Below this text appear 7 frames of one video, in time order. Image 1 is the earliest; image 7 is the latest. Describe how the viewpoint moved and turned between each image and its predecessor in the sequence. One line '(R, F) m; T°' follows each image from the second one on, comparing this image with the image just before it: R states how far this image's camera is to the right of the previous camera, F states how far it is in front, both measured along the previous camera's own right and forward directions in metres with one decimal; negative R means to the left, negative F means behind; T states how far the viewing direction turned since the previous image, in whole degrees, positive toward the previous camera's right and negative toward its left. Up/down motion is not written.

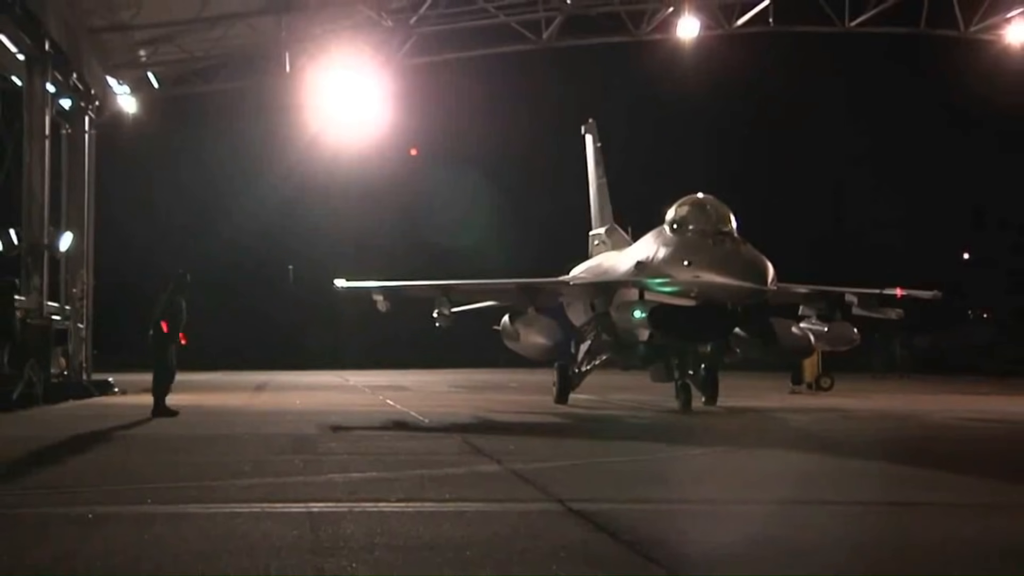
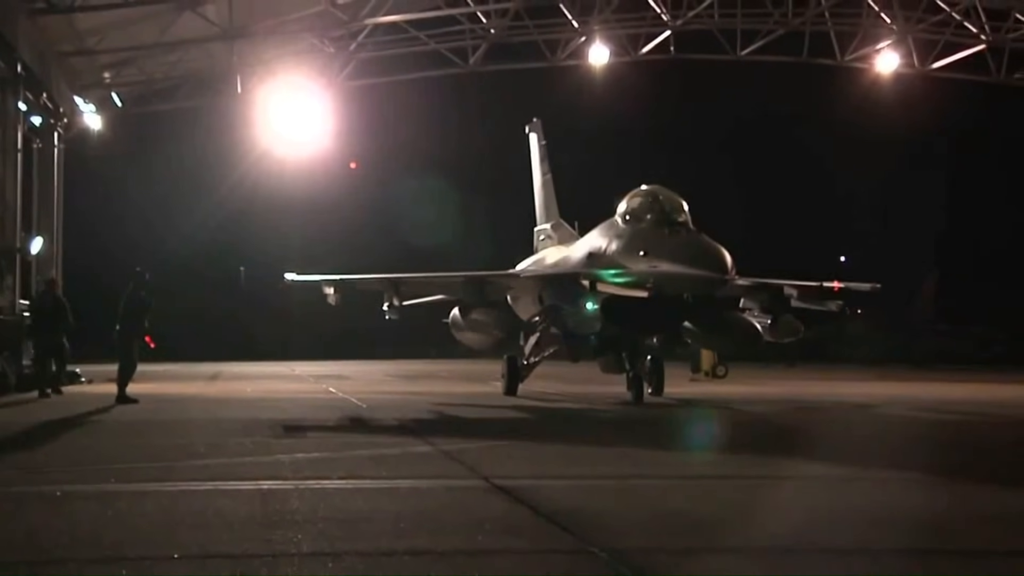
(+0.6, -1.7) m; +1°
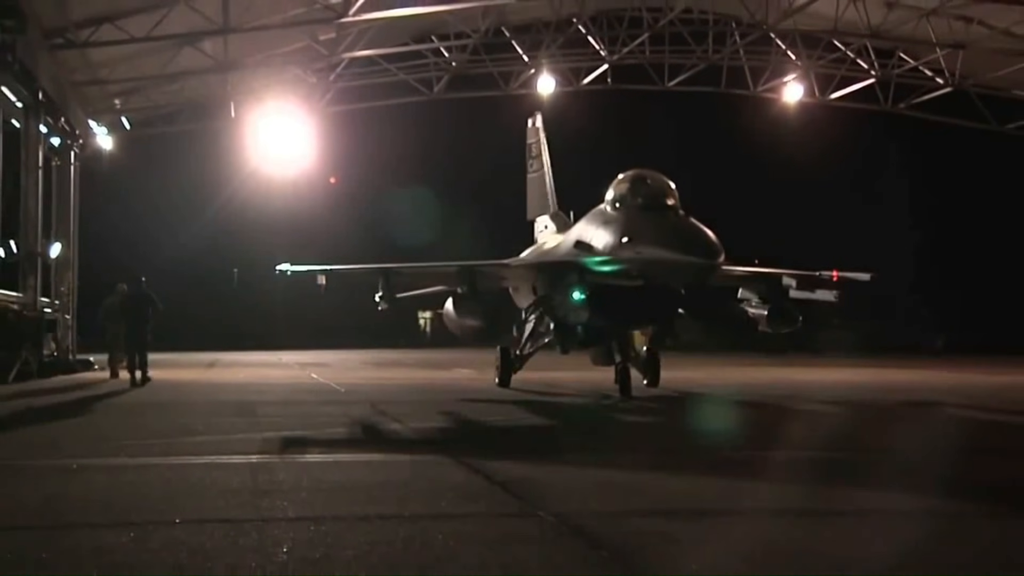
(+0.6, -2.4) m; 0°
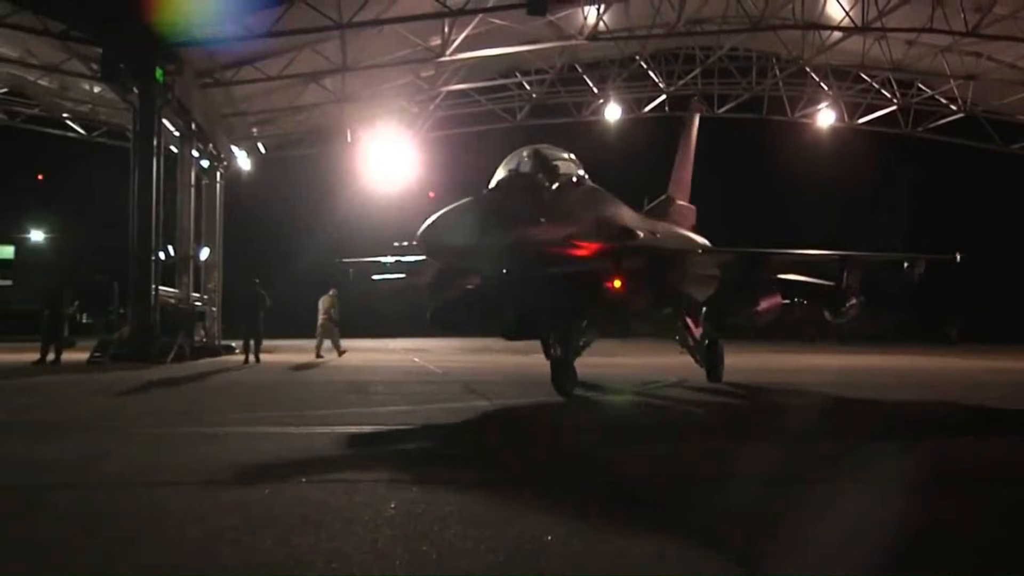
(+0.3, -3.3) m; -5°
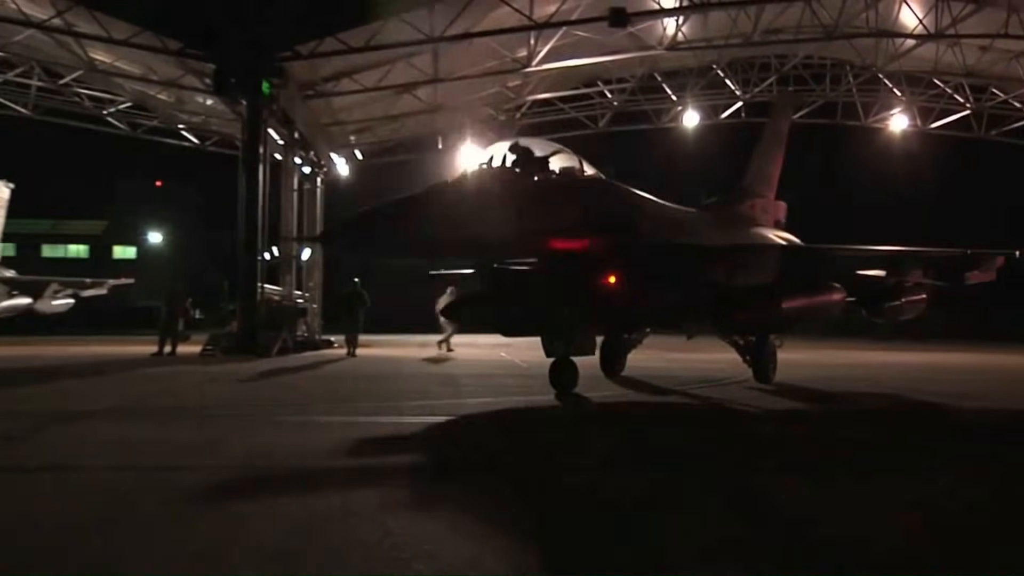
(+0.2, -1.2) m; -5°
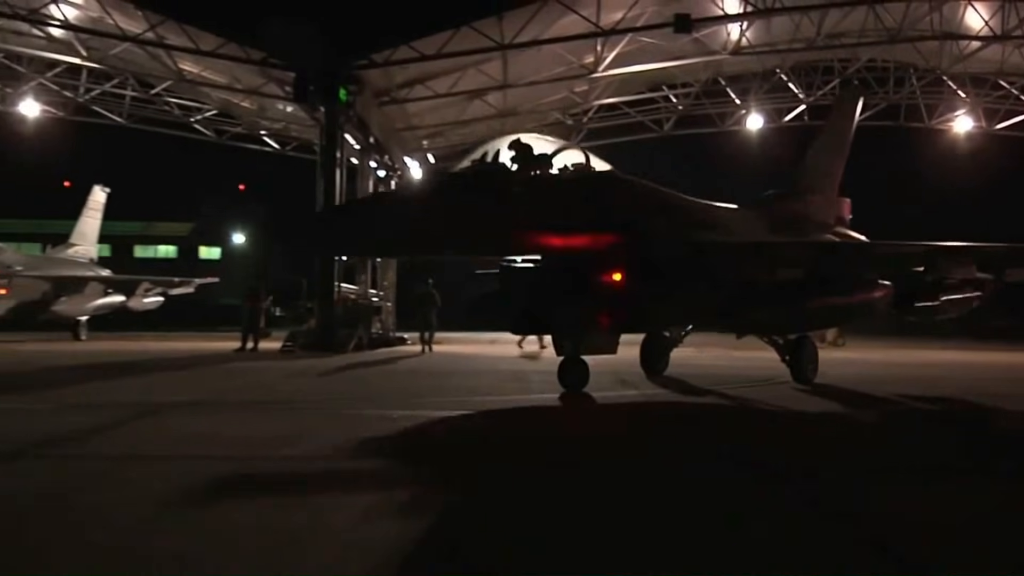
(+0.2, -0.7) m; -4°
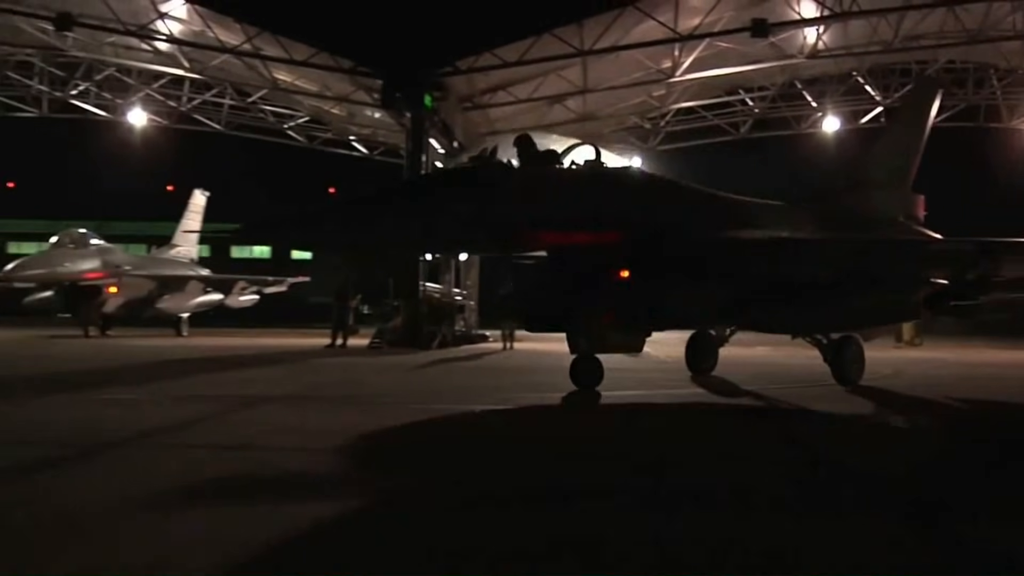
(+0.2, -0.7) m; -5°
